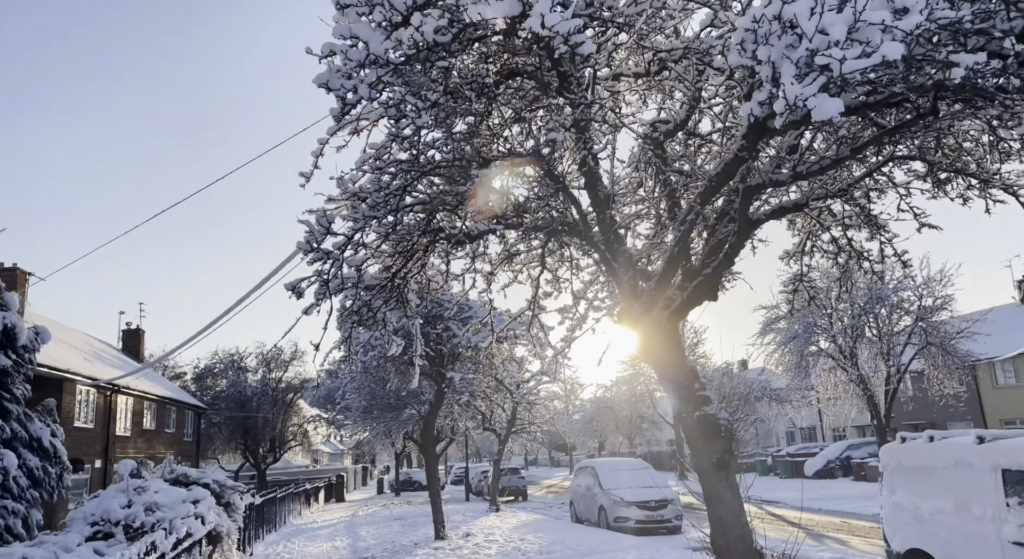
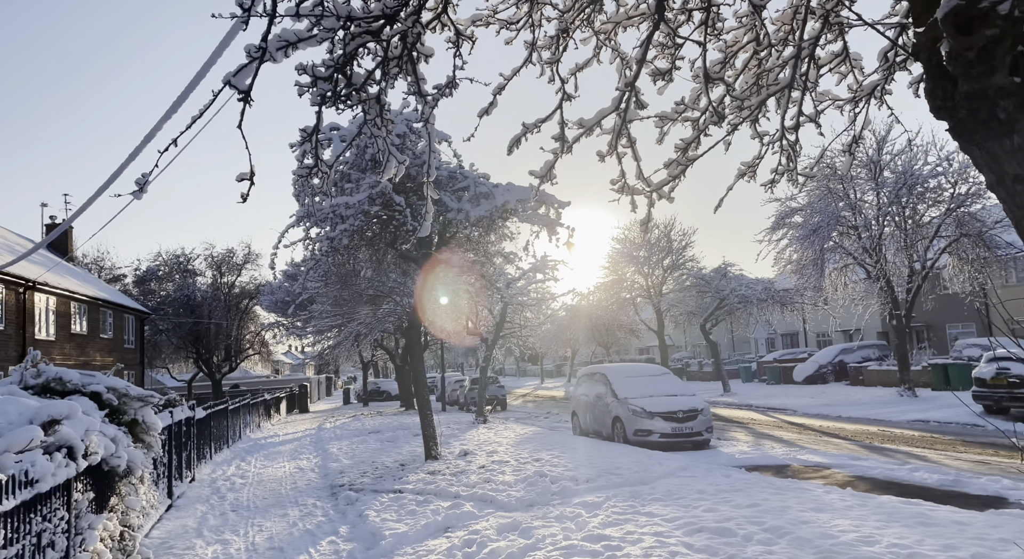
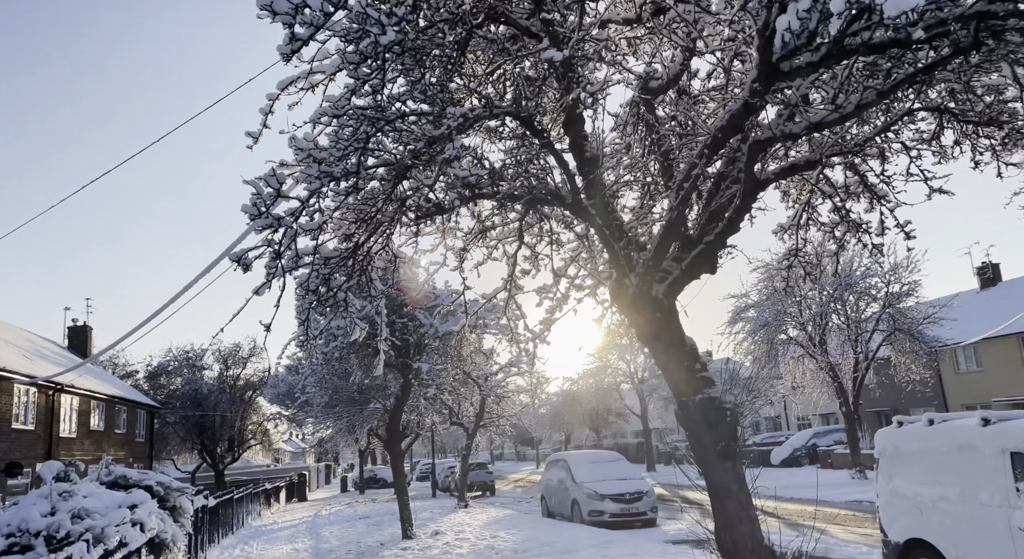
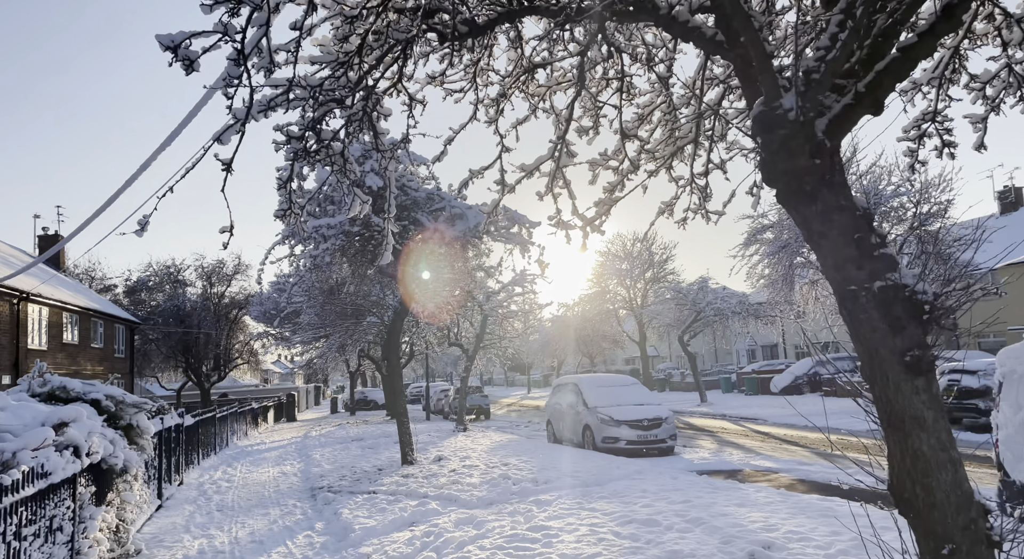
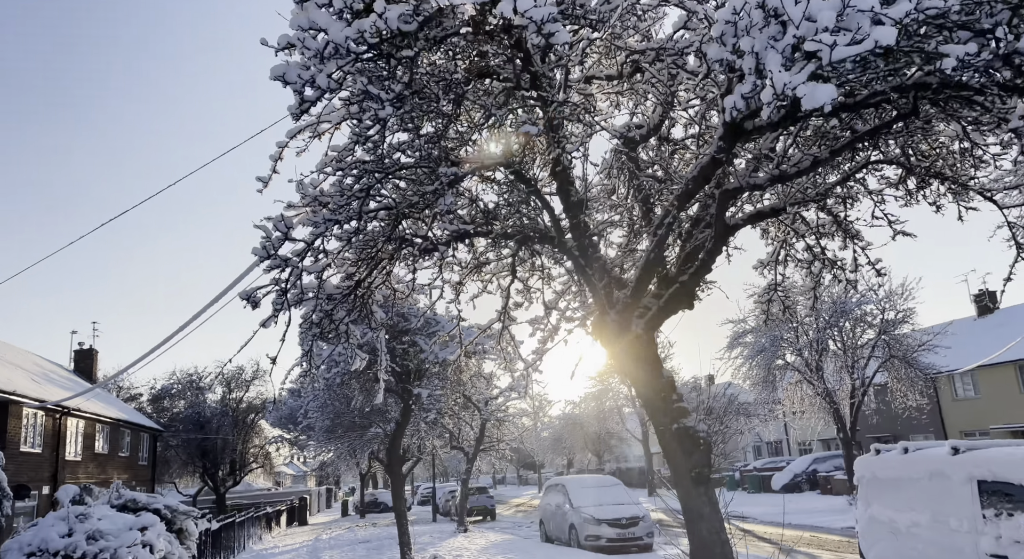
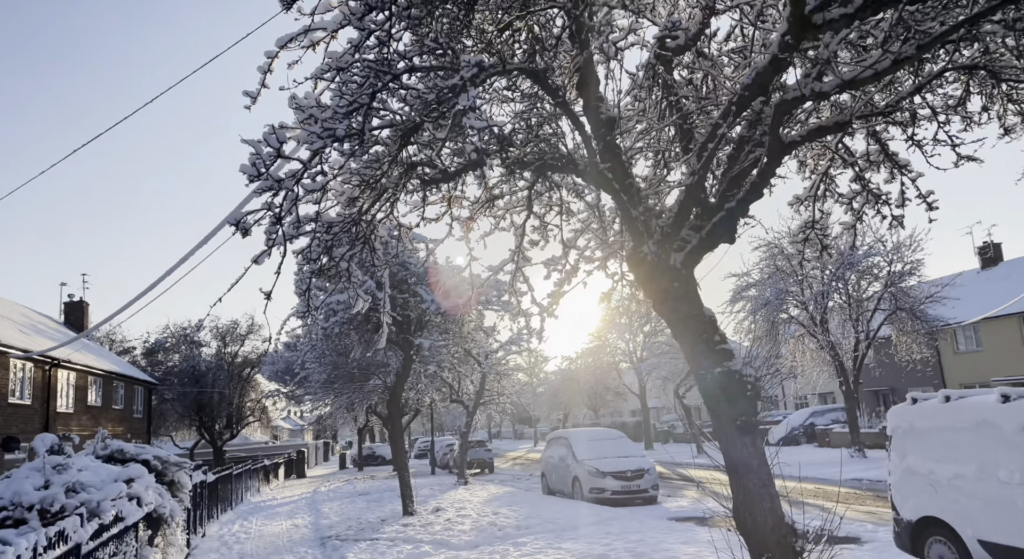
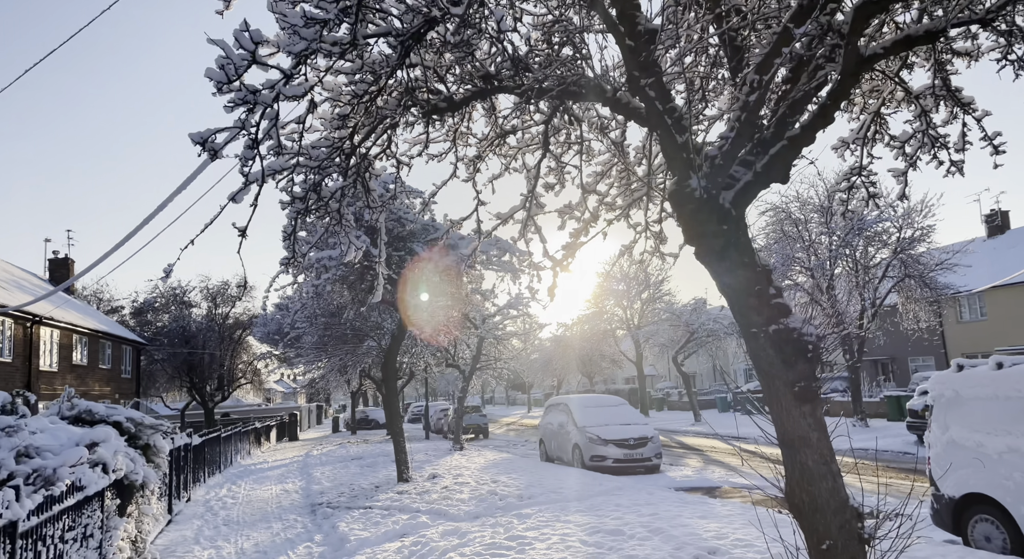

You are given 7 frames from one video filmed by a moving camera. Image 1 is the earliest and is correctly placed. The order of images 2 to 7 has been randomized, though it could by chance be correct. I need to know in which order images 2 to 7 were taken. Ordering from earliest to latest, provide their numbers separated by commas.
5, 3, 6, 7, 4, 2
